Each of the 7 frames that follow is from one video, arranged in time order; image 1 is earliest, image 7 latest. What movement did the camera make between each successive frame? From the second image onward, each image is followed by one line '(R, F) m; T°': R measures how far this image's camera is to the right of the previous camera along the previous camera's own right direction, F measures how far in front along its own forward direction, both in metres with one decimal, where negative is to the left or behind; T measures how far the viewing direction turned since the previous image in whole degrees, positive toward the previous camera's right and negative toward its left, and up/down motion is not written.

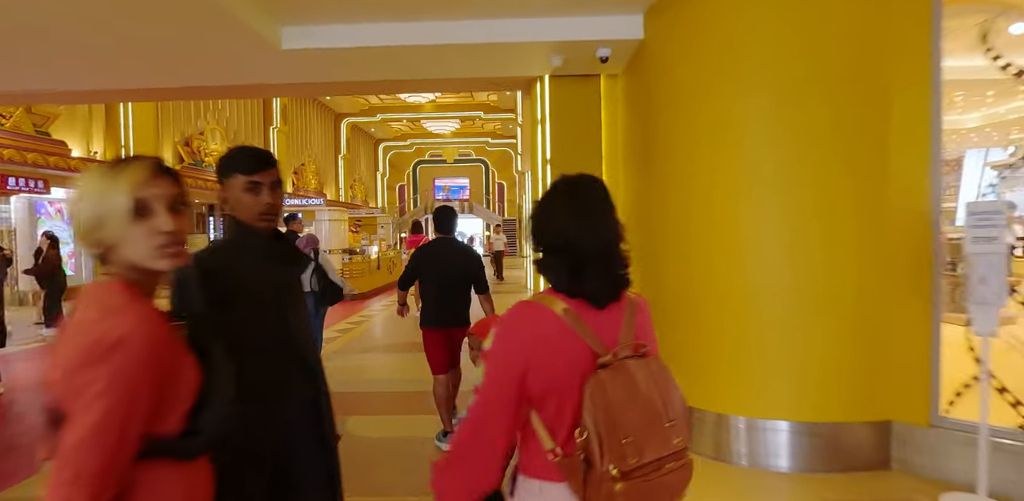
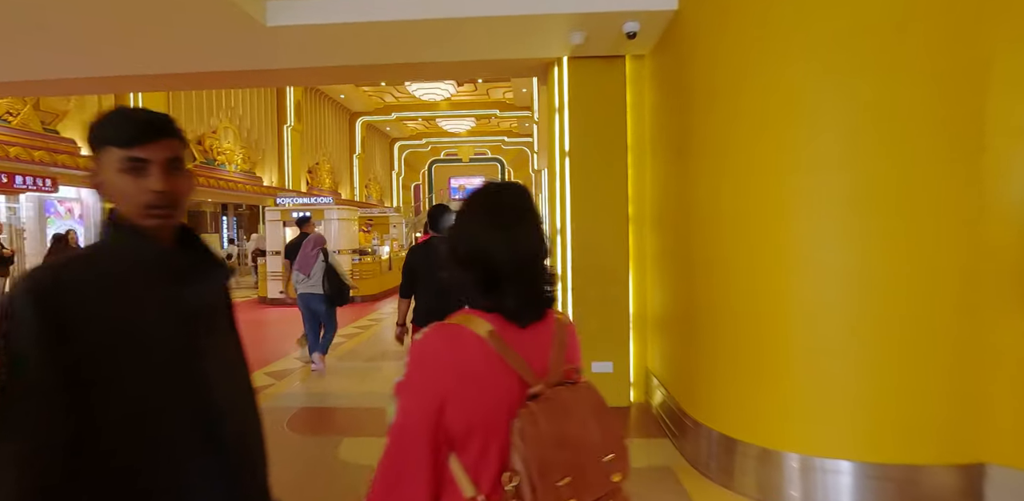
(0.0, +0.4) m; -2°
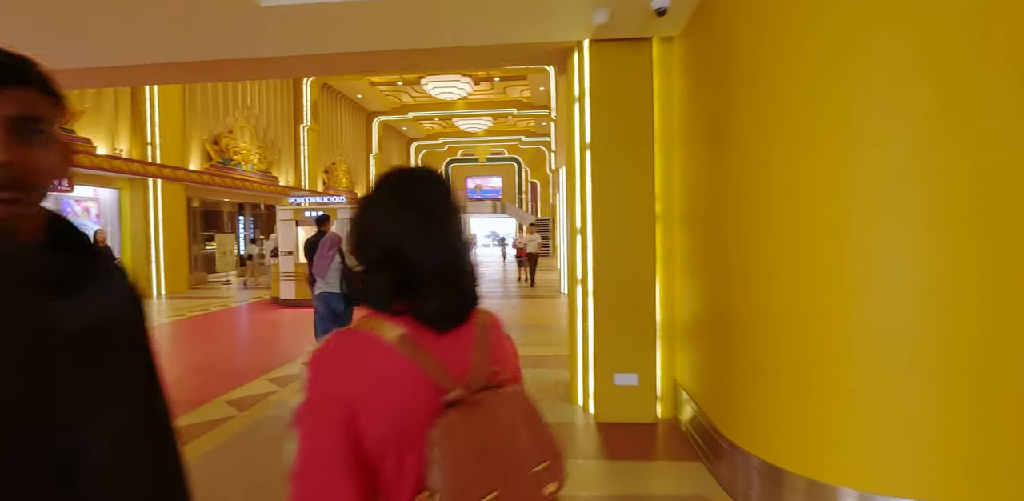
(0.0, +0.3) m; -2°
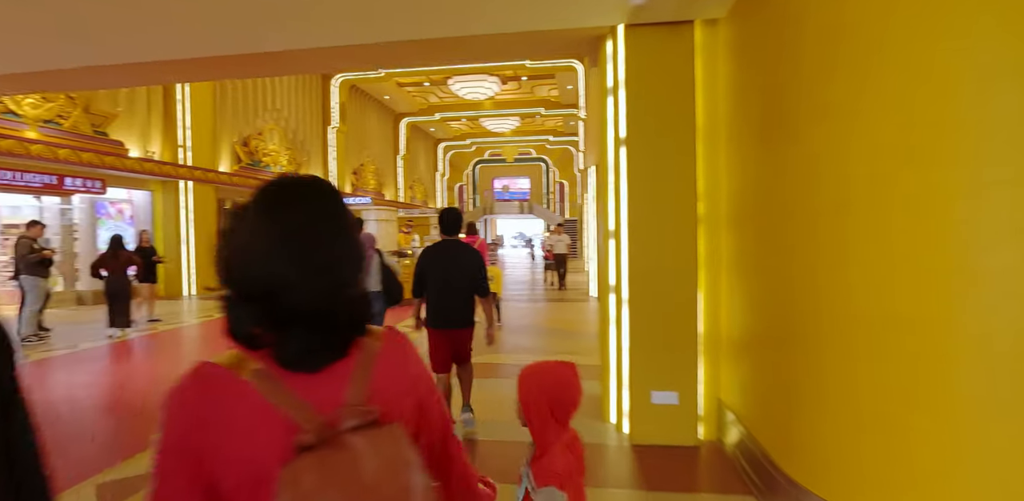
(0.0, +0.2) m; -3°
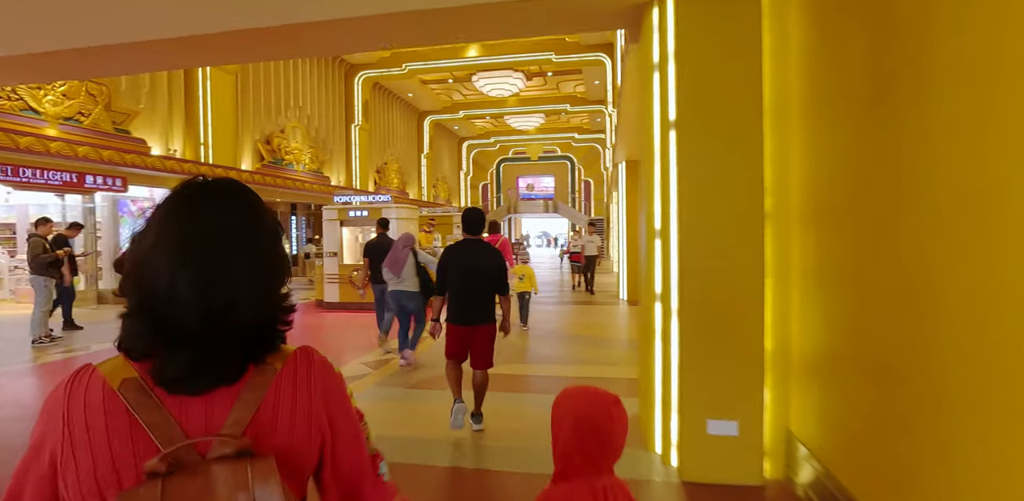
(0.0, +0.4) m; -3°
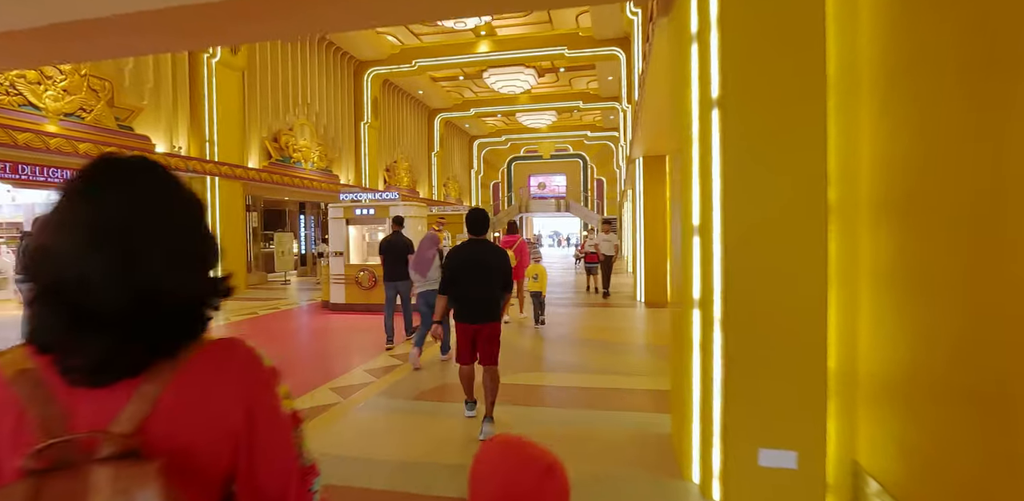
(0.0, +0.3) m; -1°
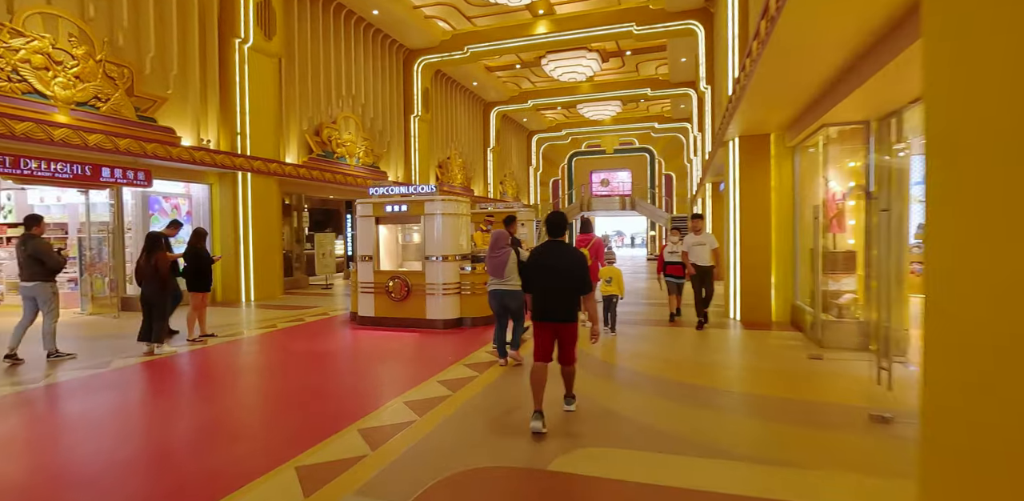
(0.0, +1.4) m; -7°
